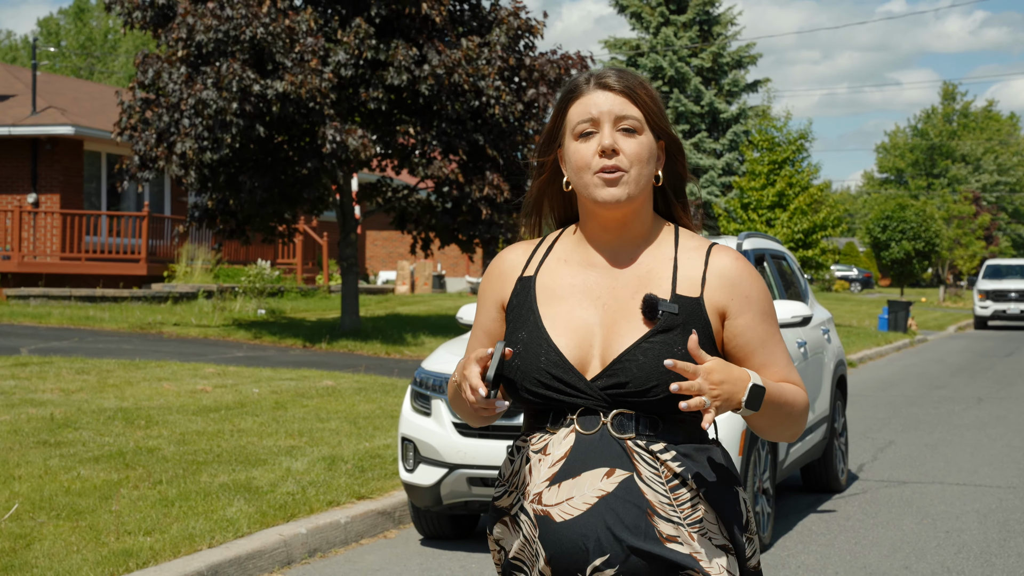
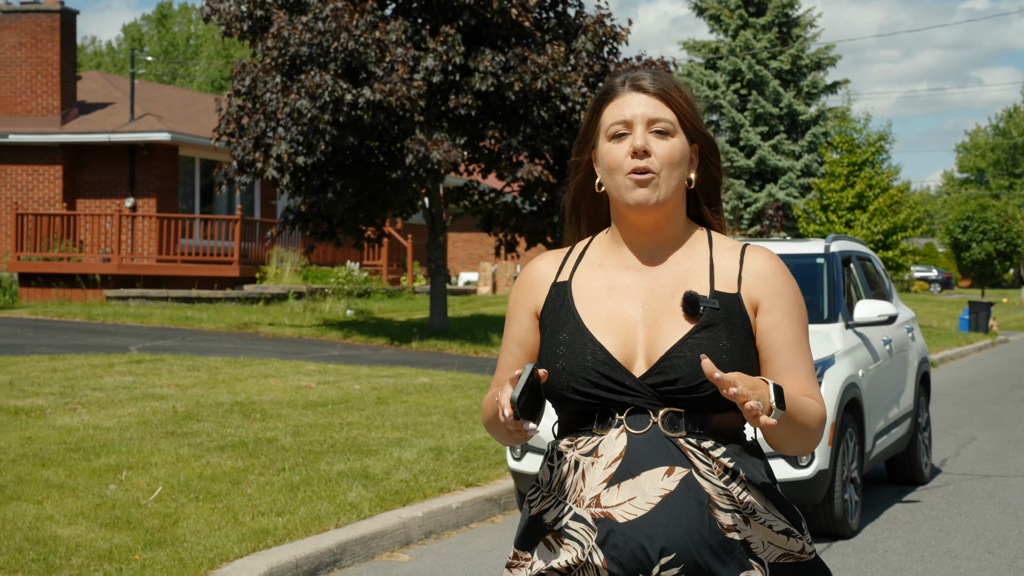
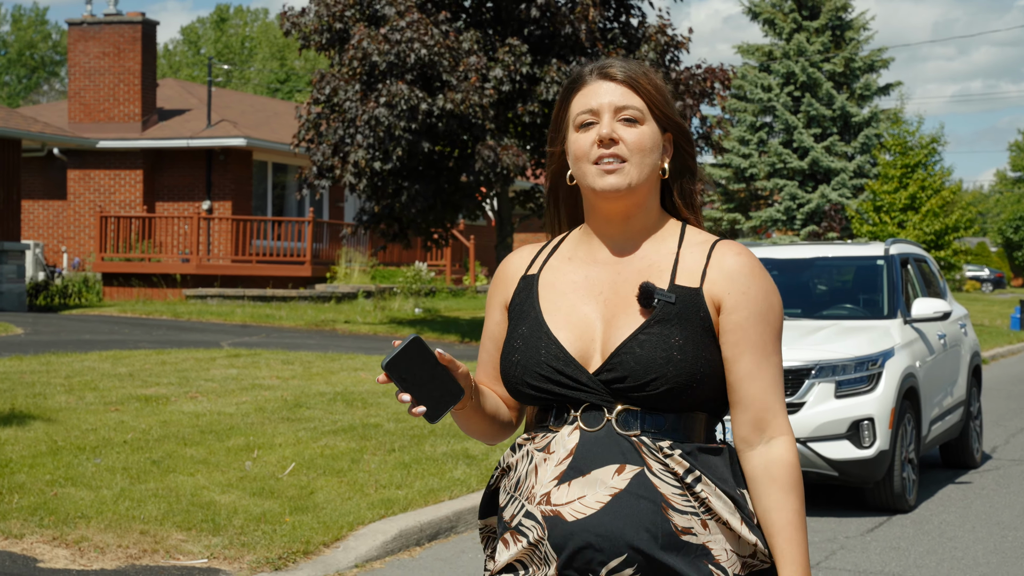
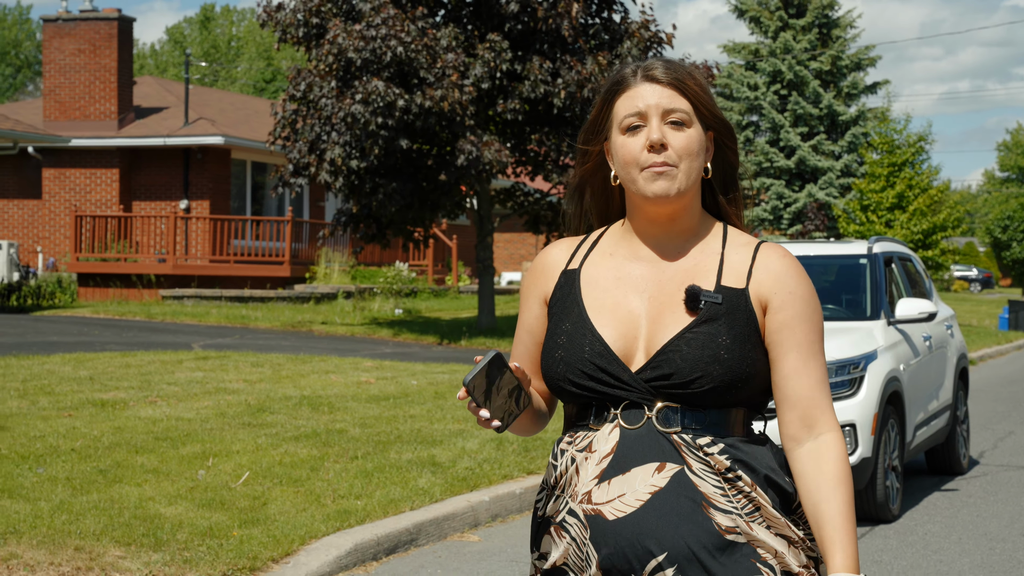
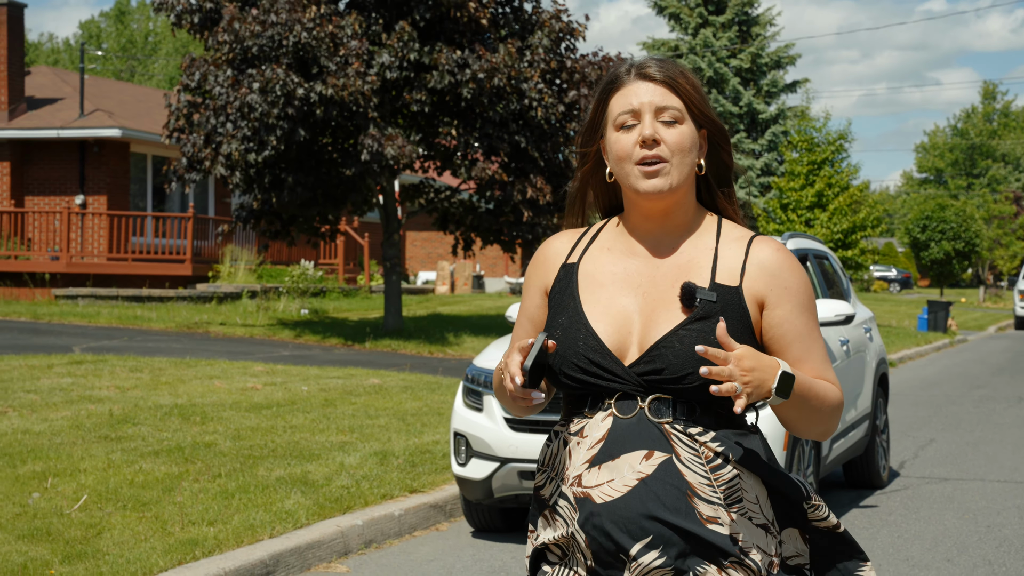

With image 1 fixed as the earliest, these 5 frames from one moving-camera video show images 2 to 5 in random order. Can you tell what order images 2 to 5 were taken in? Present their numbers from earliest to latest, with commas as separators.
5, 2, 4, 3
